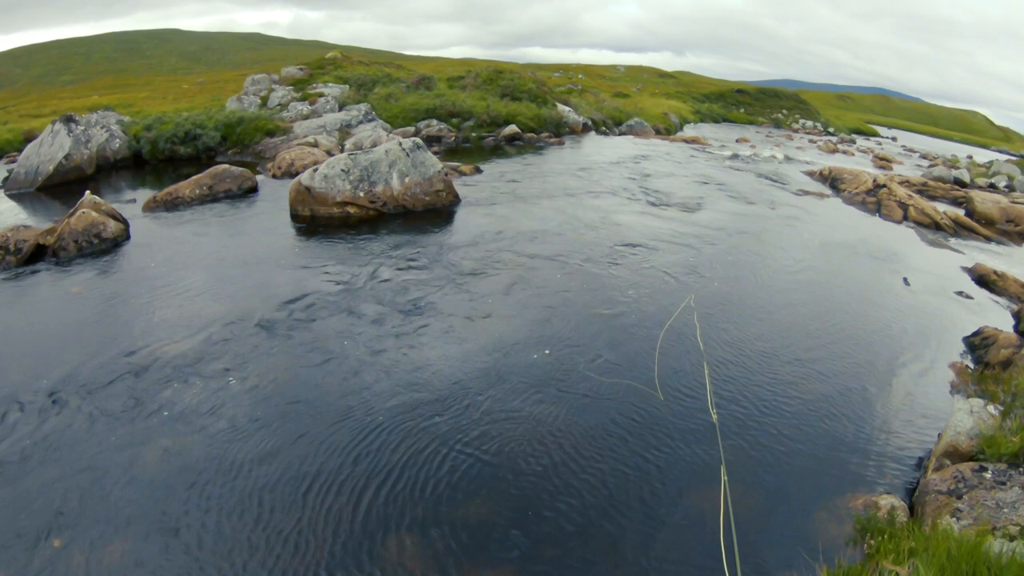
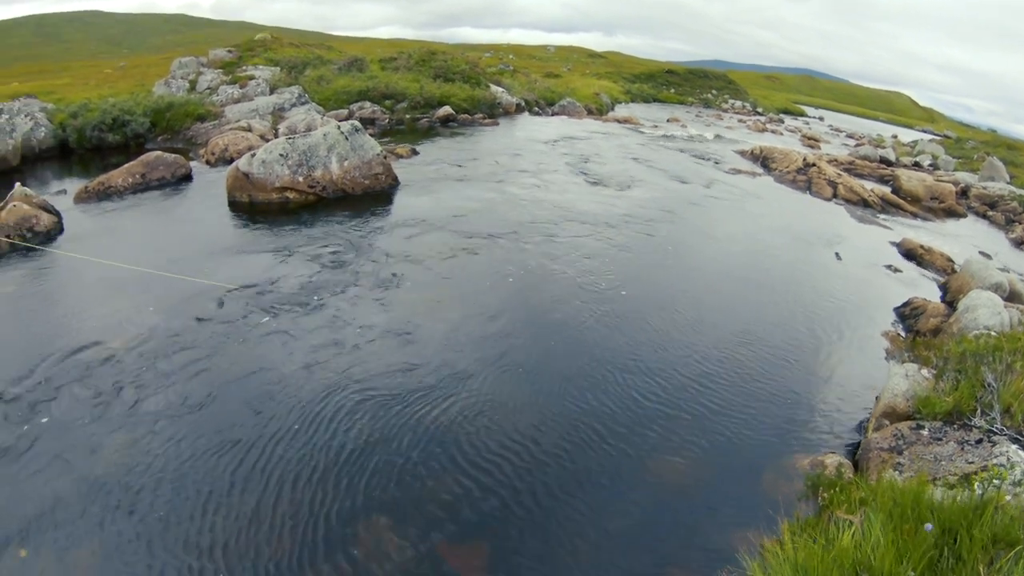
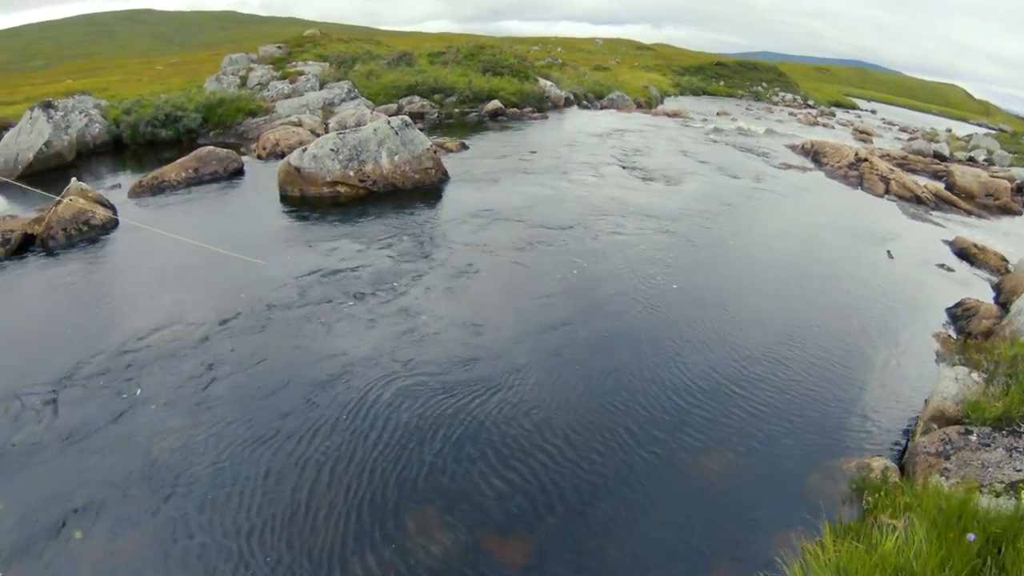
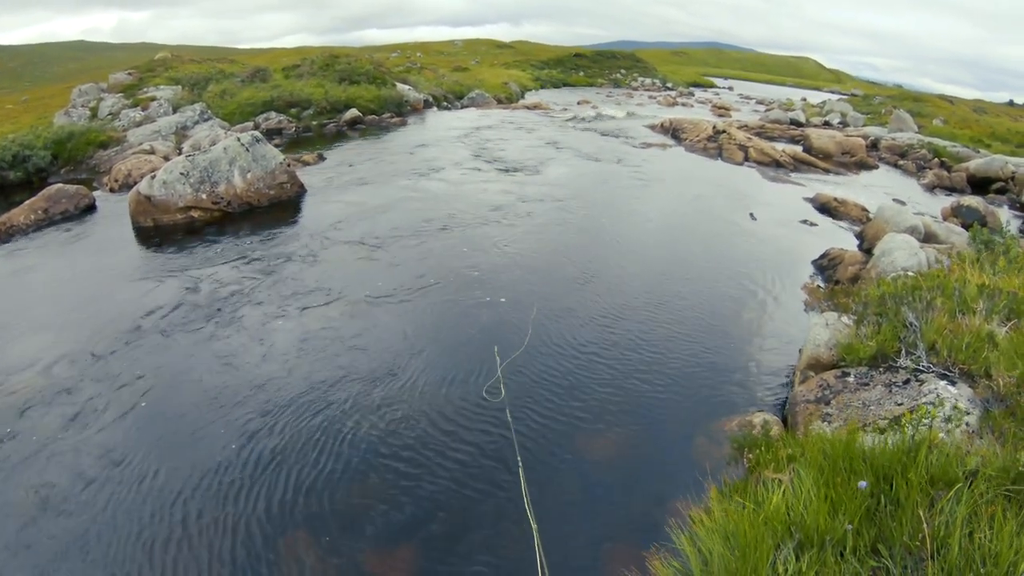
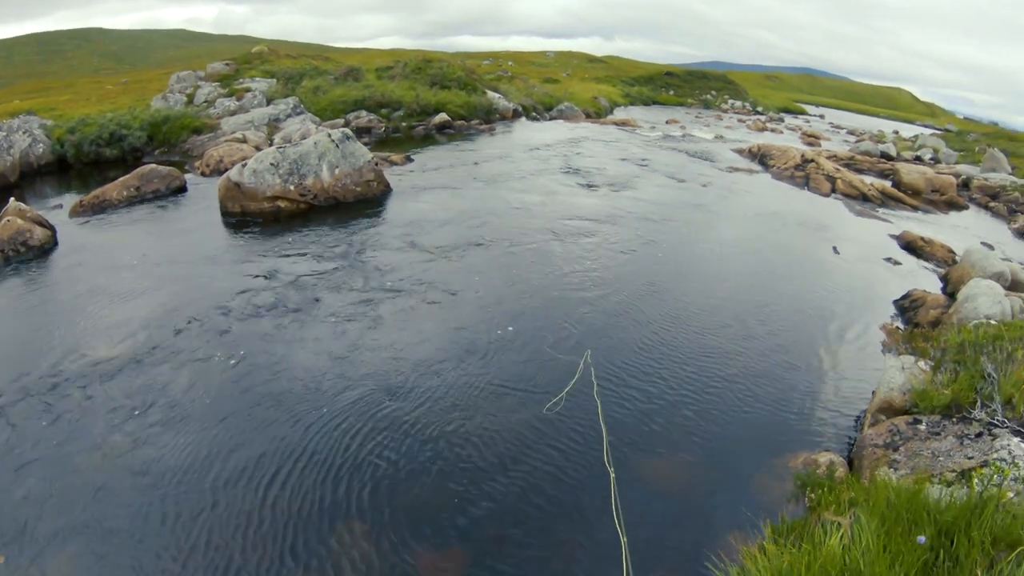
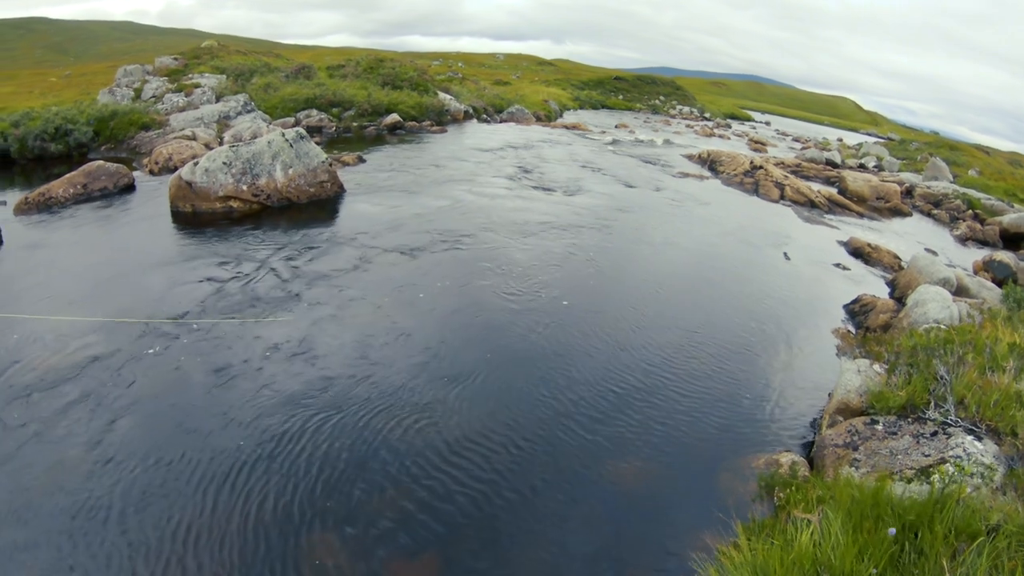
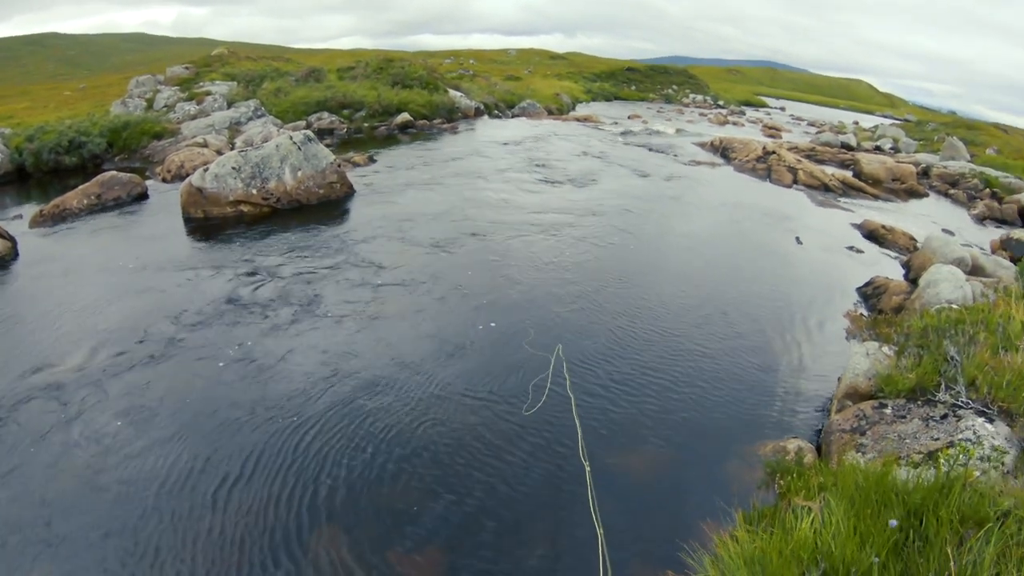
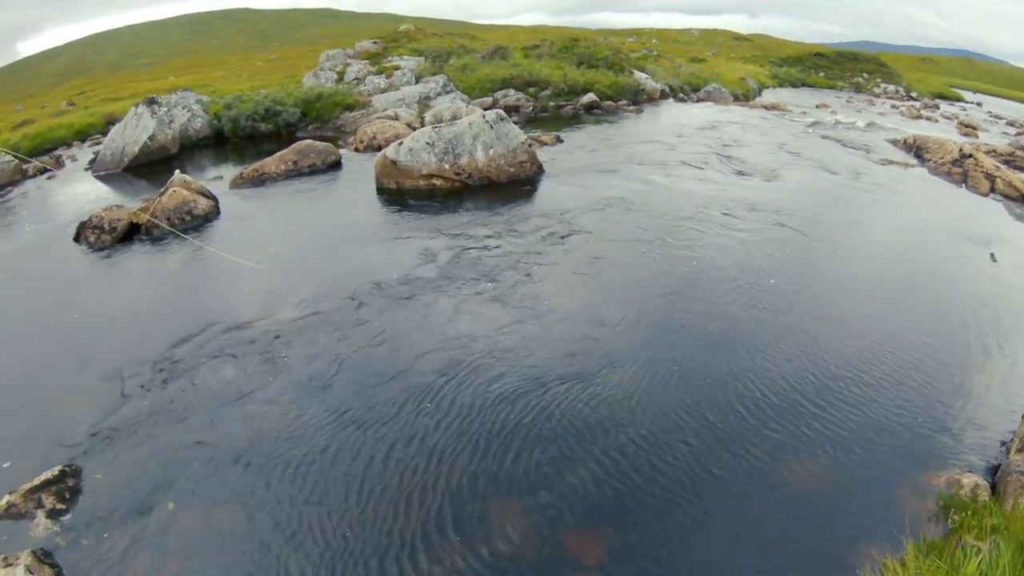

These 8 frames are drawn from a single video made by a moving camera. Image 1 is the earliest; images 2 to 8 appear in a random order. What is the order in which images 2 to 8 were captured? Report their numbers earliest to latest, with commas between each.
5, 7, 4, 6, 2, 3, 8
